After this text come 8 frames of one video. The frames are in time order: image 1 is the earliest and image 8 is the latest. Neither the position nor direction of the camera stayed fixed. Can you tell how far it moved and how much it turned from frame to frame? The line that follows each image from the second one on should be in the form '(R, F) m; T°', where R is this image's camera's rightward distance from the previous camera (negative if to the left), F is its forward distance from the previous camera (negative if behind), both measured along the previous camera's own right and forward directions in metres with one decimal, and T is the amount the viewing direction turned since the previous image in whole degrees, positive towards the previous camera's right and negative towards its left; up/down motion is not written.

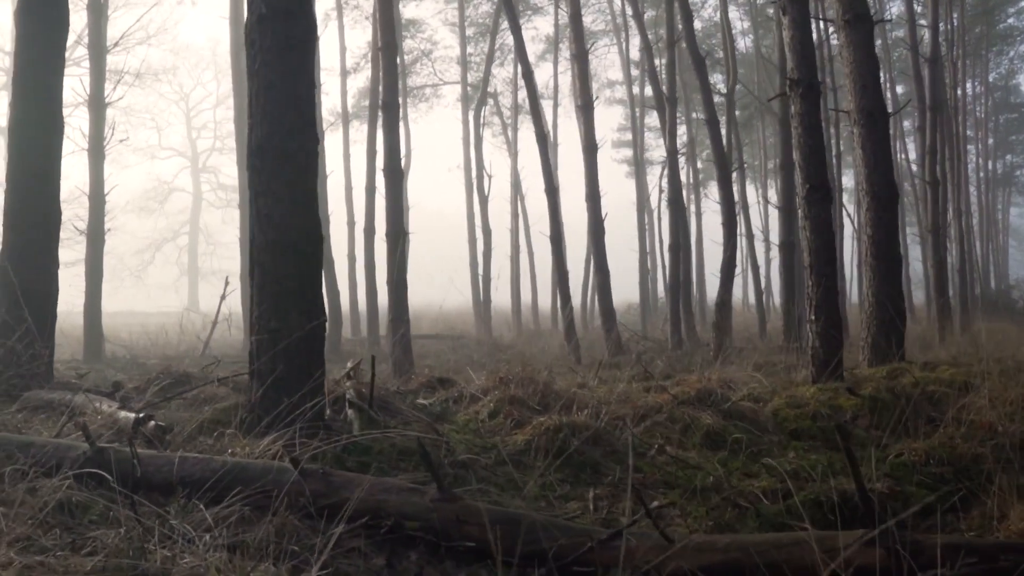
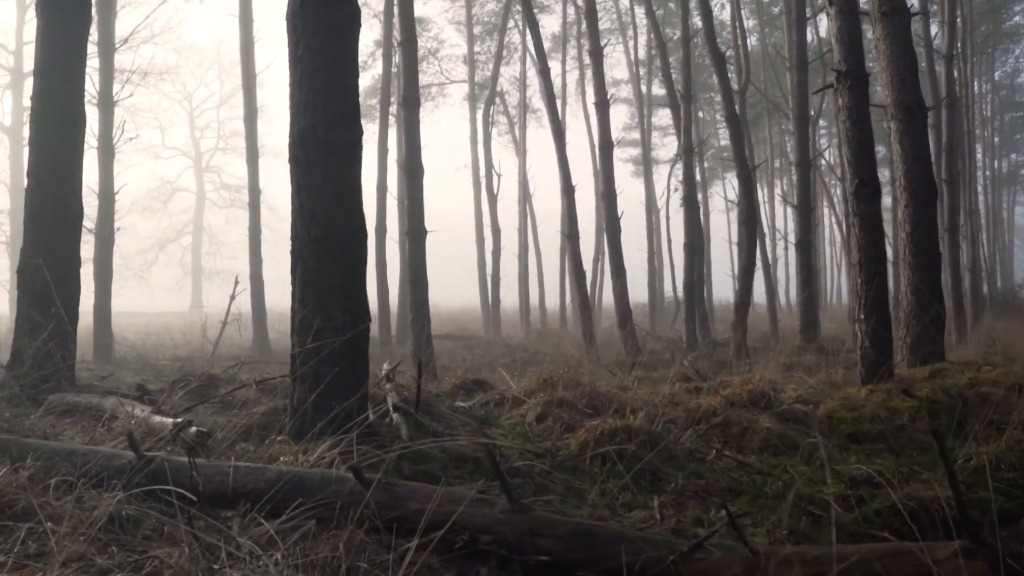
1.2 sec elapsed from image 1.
(-0.3, +0.2) m; 0°
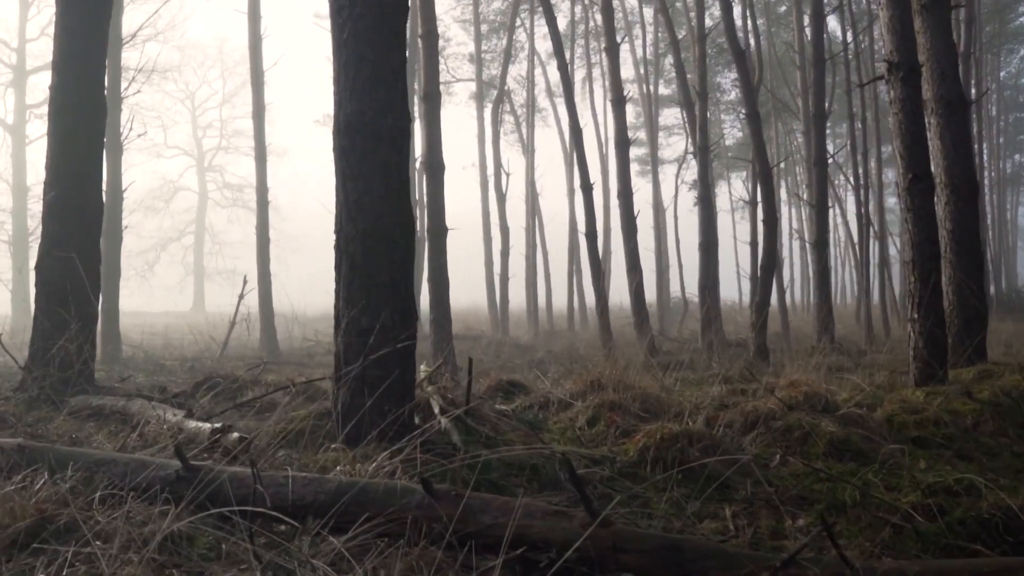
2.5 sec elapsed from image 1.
(-0.3, +0.3) m; 0°
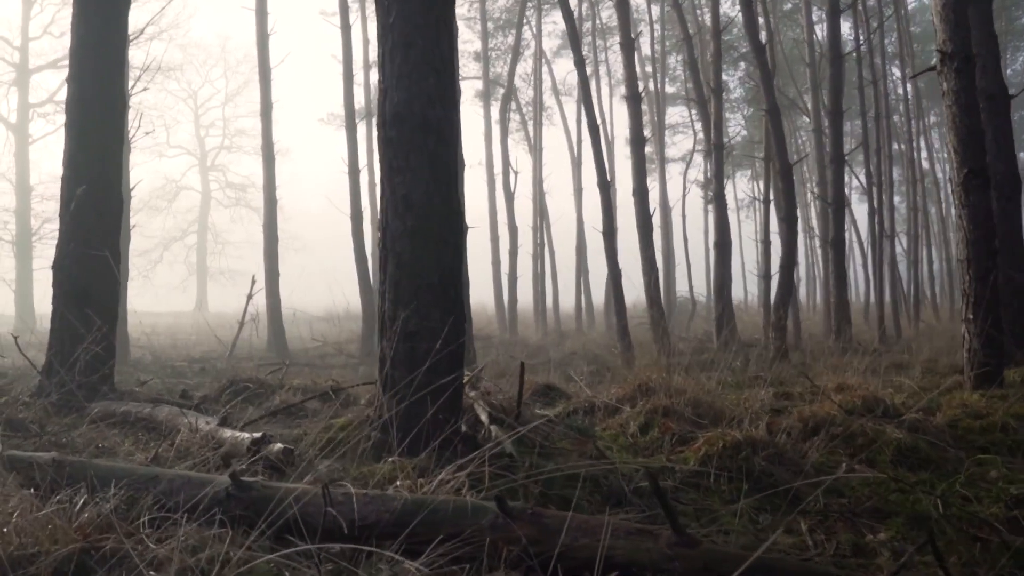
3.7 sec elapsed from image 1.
(-0.3, +0.3) m; 0°
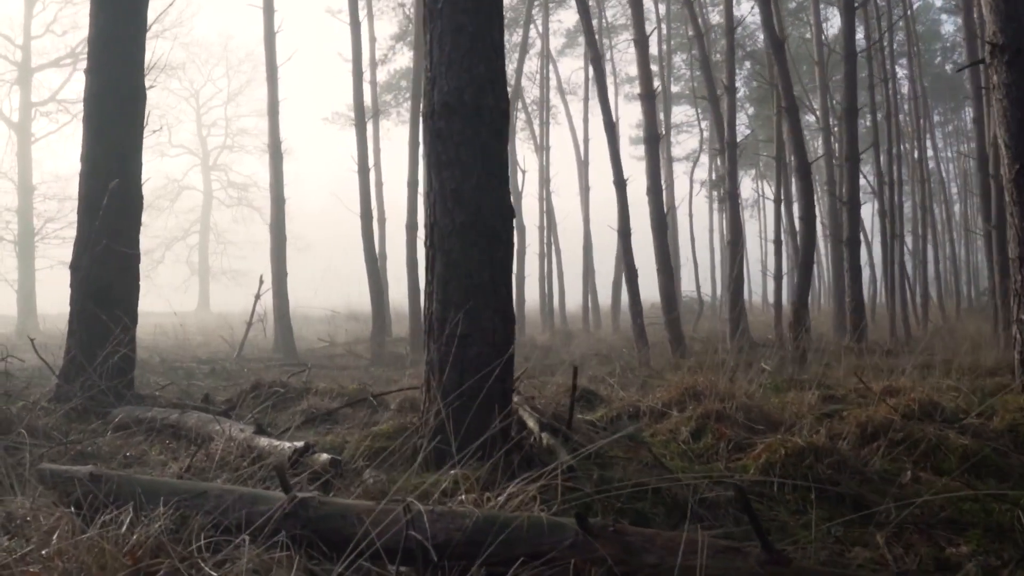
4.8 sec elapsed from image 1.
(-0.3, +0.2) m; 0°
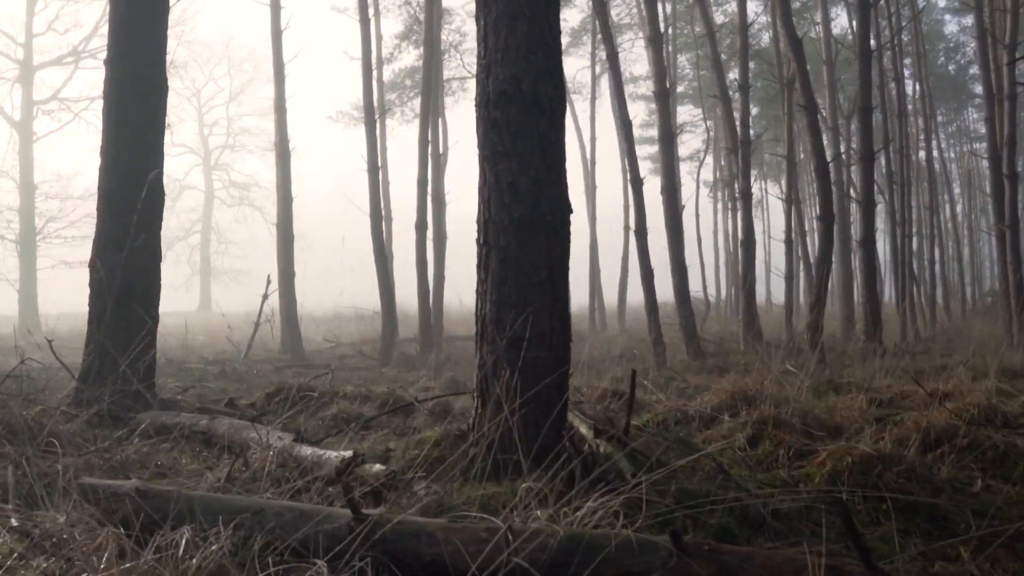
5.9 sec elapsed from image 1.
(-0.3, +0.2) m; 0°
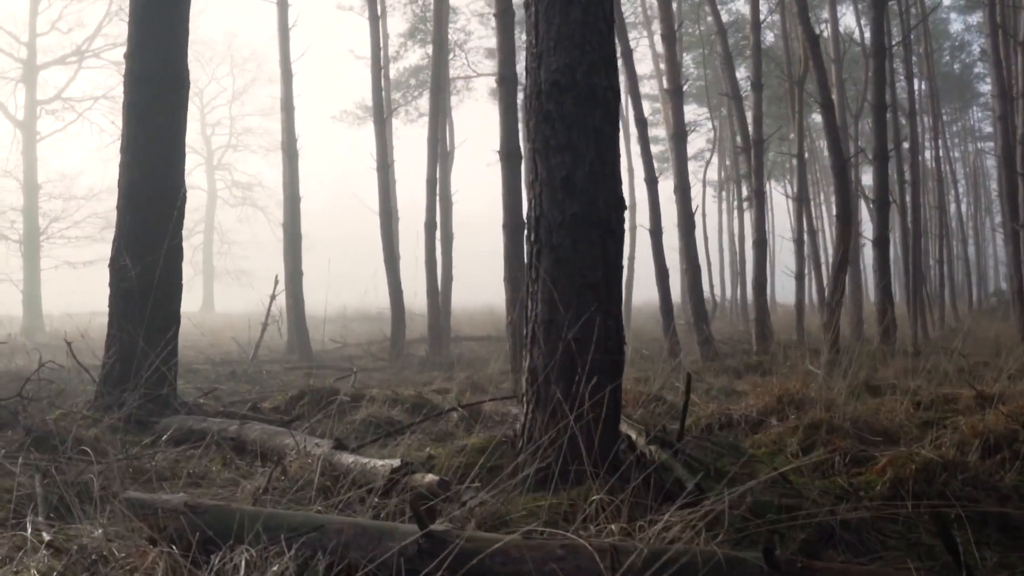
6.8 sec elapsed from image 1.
(-0.2, +0.2) m; 0°
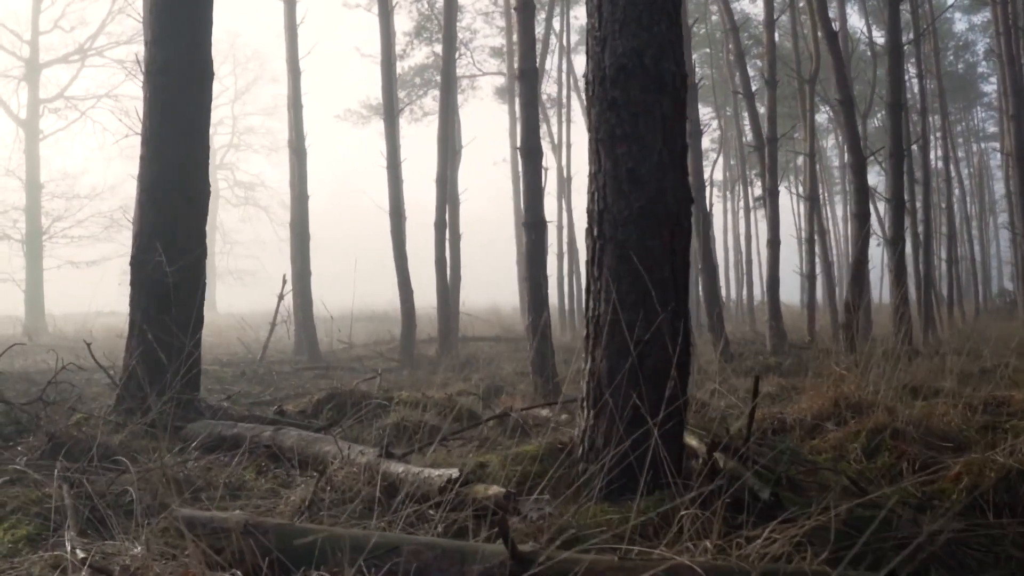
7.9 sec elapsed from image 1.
(-0.3, +0.2) m; 0°
